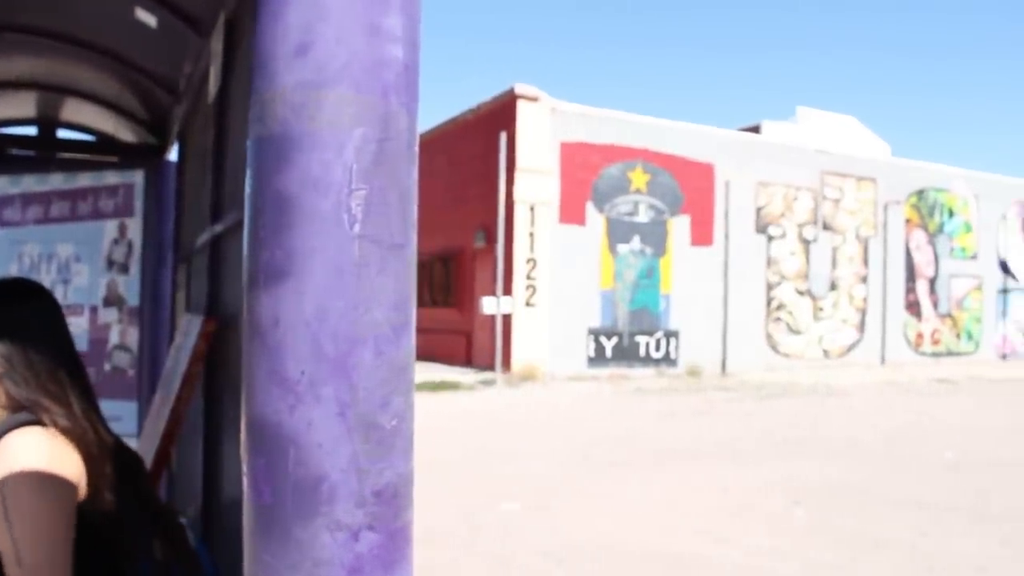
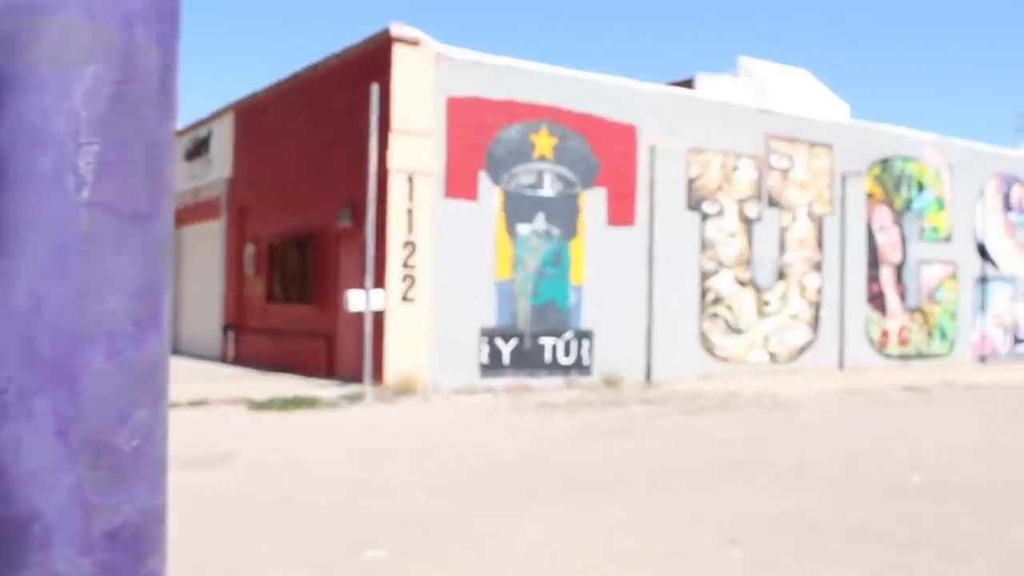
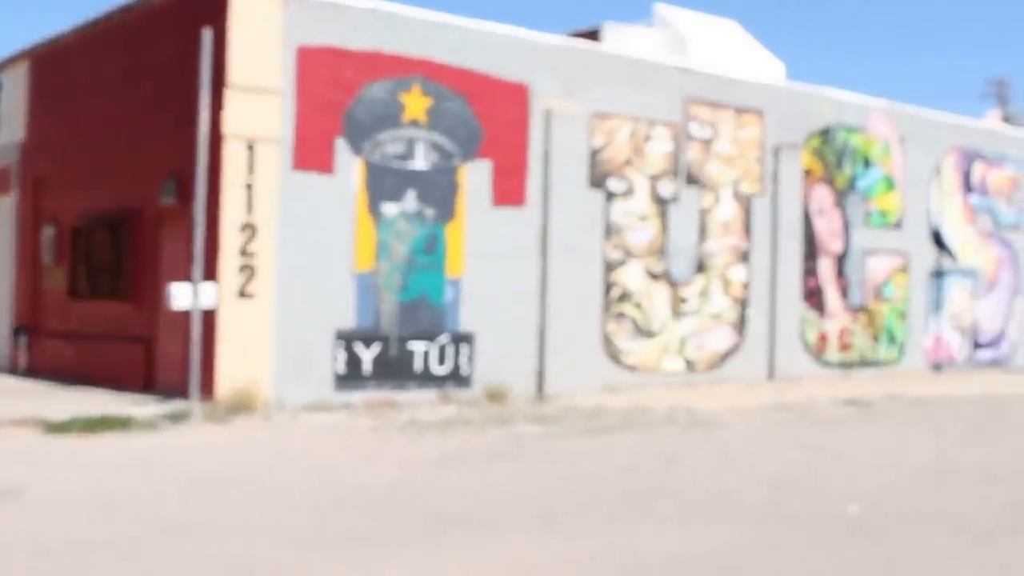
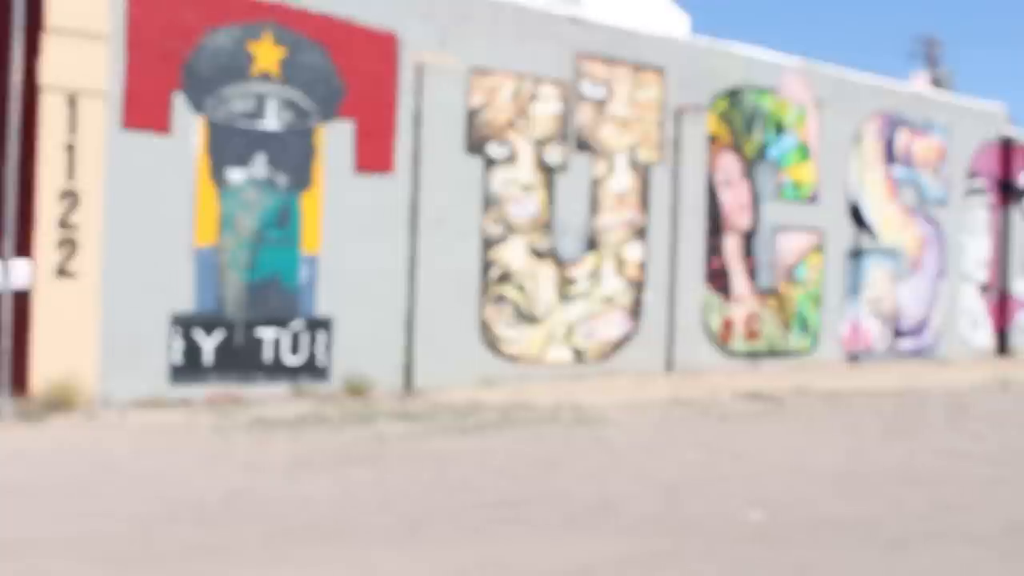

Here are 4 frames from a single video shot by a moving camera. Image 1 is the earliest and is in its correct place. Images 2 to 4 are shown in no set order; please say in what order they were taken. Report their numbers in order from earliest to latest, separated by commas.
2, 3, 4
